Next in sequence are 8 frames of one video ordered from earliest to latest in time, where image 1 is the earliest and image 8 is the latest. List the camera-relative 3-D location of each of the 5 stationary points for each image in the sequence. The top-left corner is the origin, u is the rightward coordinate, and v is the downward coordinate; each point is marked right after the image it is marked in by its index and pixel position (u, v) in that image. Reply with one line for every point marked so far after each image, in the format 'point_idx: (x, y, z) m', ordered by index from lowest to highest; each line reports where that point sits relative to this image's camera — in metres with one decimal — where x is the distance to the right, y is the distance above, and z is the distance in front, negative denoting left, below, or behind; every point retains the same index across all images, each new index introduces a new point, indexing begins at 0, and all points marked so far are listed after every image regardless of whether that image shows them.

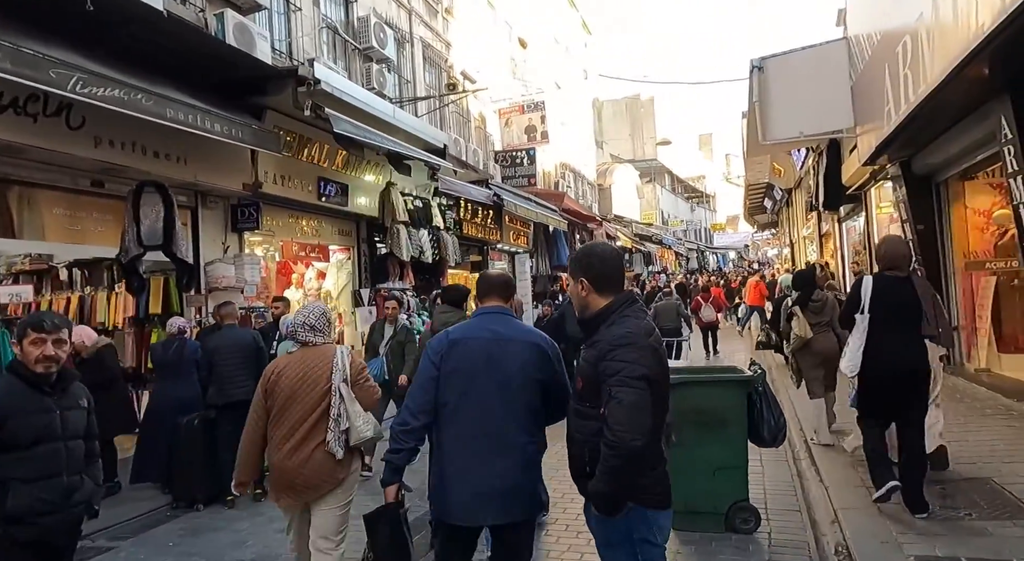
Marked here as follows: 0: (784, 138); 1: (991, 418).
0: (+4.0, +2.1, +11.8) m
1: (+4.3, -1.3, +7.2) m
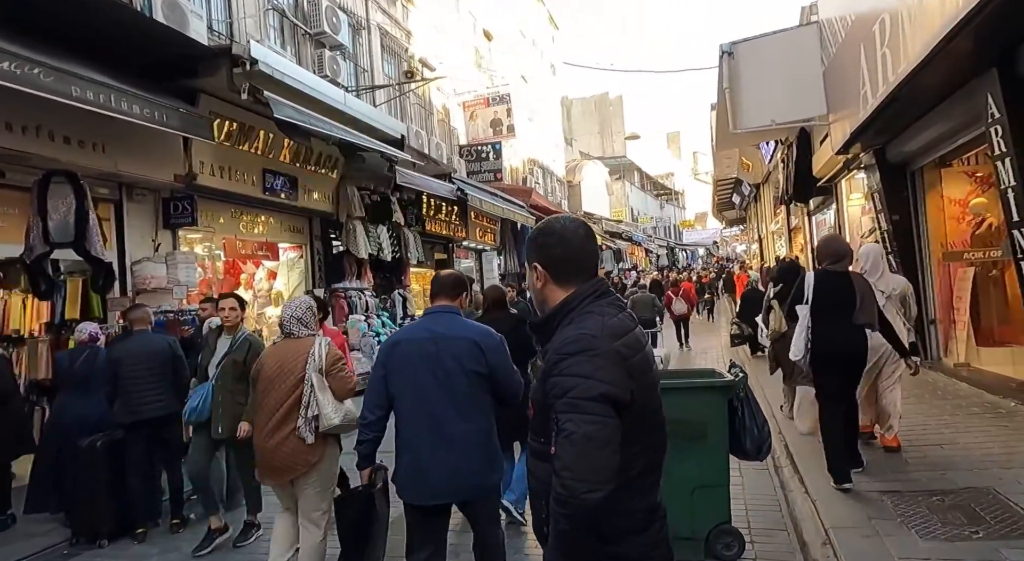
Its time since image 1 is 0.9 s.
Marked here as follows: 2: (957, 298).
0: (+3.5, +2.2, +11.6) m
1: (+4.0, -1.2, +7.0) m
2: (+5.6, -0.2, +10.4) m
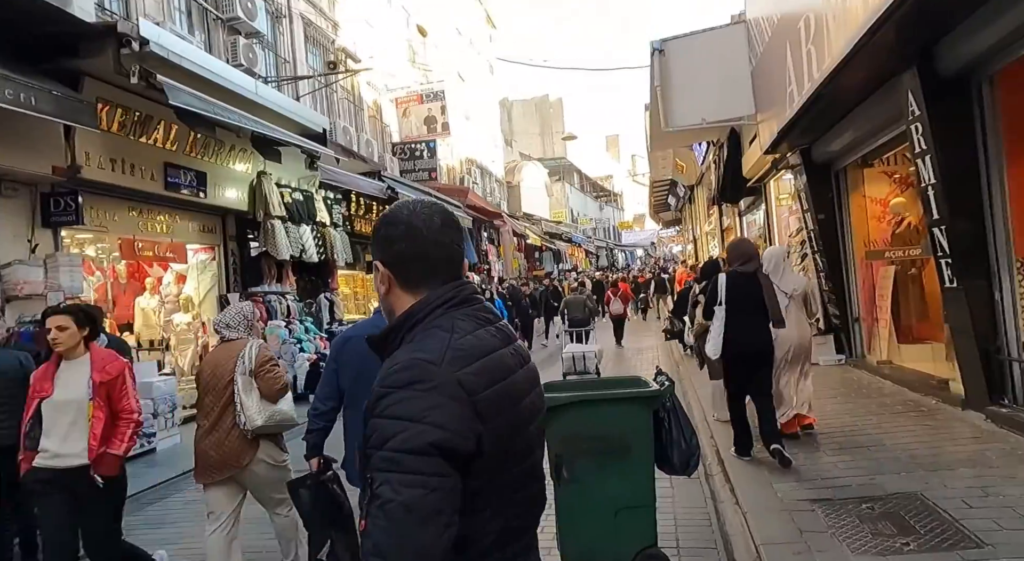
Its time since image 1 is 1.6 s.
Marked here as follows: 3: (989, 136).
0: (+2.5, +2.2, +11.6) m
1: (+3.3, -1.2, +7.0) m
2: (+4.7, -0.2, +10.5) m
3: (+3.8, +1.1, +6.5) m
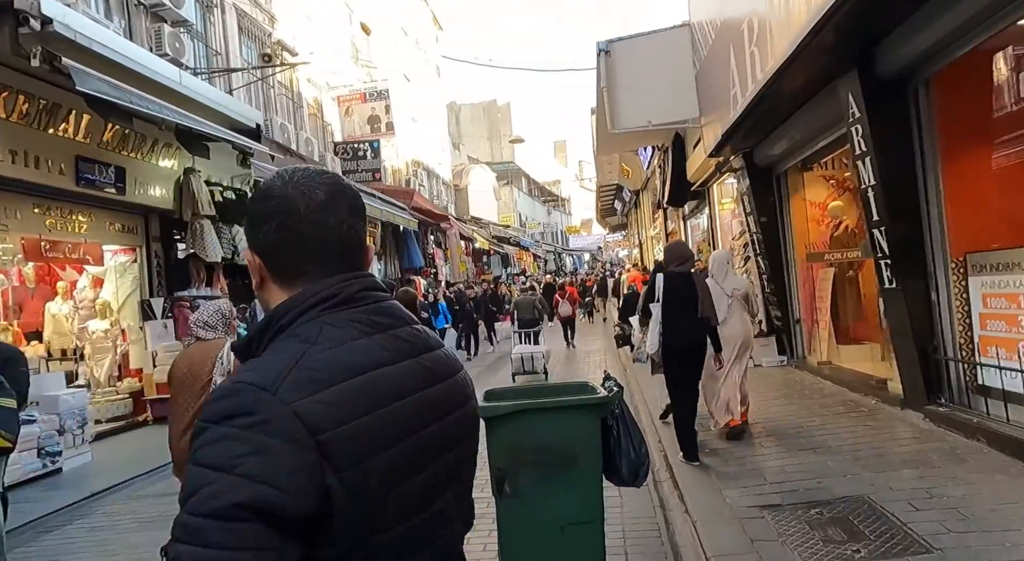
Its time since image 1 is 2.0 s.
0: (+1.7, +2.2, +11.5) m
1: (+2.8, -1.2, +7.1) m
2: (+4.0, -0.2, +10.6) m
3: (+3.3, +1.1, +6.6) m
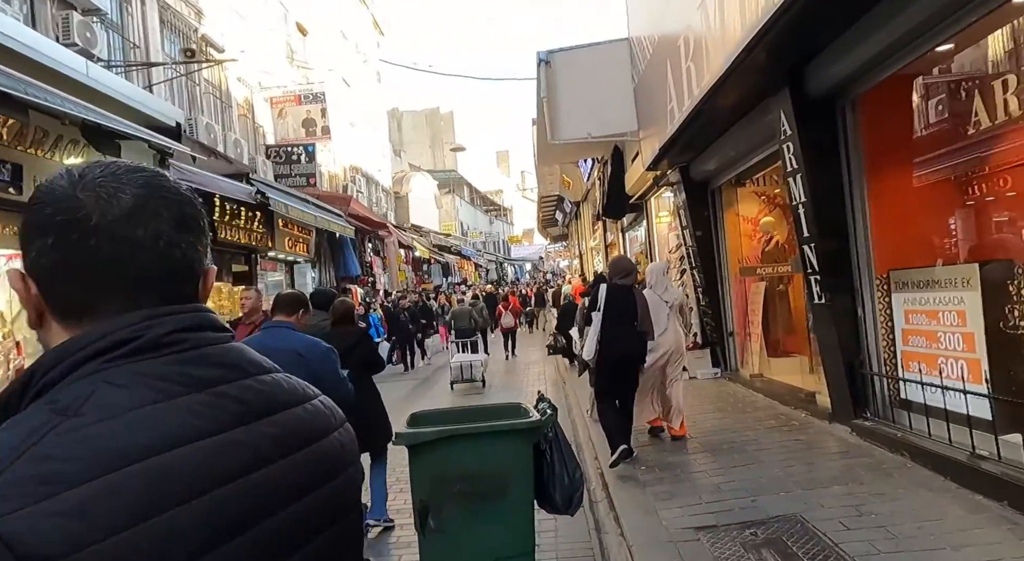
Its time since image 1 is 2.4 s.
0: (+0.8, +2.0, +11.6) m
1: (+2.3, -1.3, +7.2) m
2: (+3.2, -0.4, +10.8) m
3: (+2.8, +1.0, +6.7) m
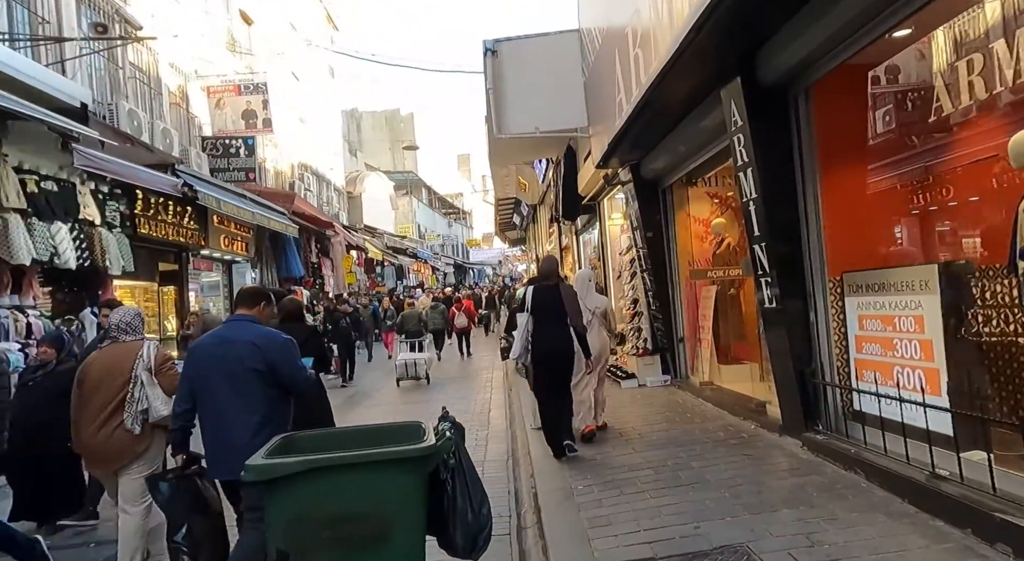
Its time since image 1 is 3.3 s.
0: (+0.1, +2.0, +11.1) m
1: (+1.7, -1.3, +6.7) m
2: (+2.4, -0.5, +10.4) m
3: (+2.3, +1.0, +6.3) m
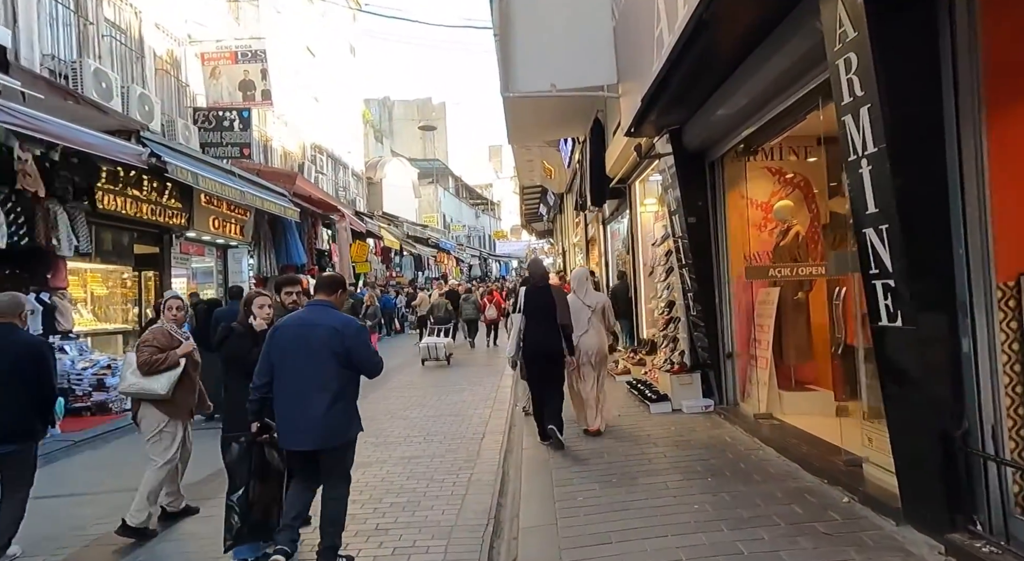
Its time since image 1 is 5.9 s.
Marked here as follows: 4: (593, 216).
0: (+0.2, +2.0, +8.8) m
1: (+1.5, -1.3, +4.4) m
2: (+2.5, -0.5, +8.1) m
3: (+2.2, +1.0, +4.0) m
4: (+1.9, +1.5, +19.1) m
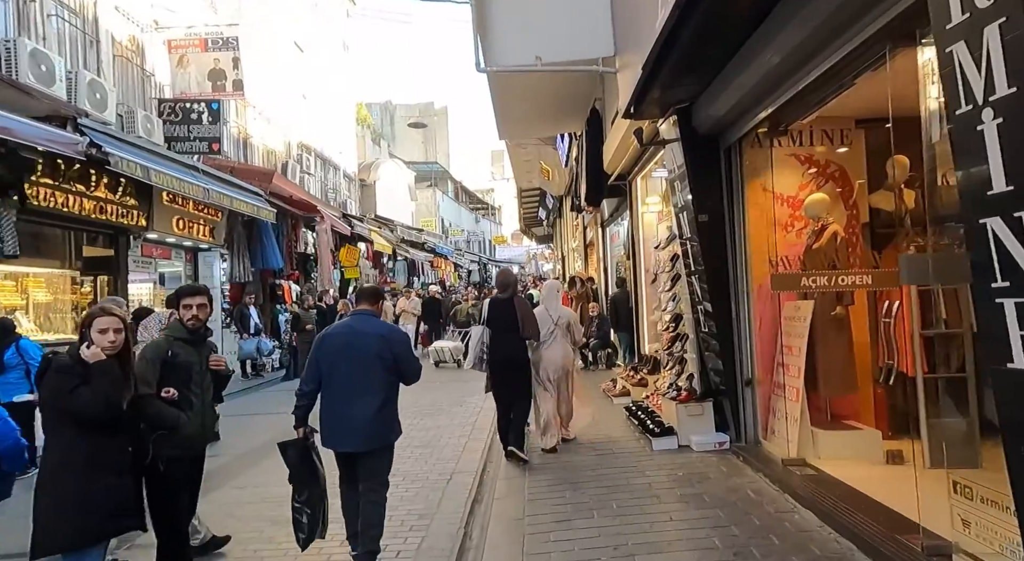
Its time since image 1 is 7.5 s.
0: (0.0, +2.0, +7.4) m
1: (+1.3, -1.4, +2.9) m
2: (+2.2, -0.5, +6.6) m
3: (+1.9, +0.9, +2.5) m
4: (+1.7, +1.3, +17.6) m
